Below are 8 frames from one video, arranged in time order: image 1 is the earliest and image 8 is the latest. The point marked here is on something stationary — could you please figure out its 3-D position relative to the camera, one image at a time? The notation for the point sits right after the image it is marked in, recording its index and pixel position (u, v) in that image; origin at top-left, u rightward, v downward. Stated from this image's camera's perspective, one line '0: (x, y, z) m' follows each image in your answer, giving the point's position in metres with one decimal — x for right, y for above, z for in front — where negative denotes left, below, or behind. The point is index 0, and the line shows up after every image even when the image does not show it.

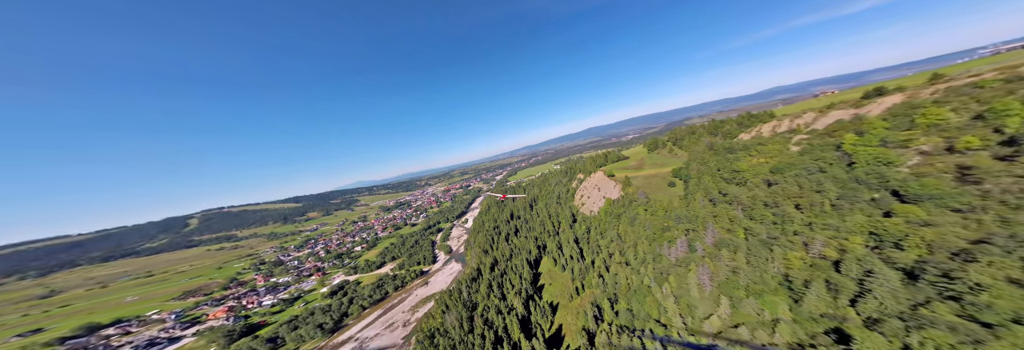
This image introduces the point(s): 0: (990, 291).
0: (+46.4, -11.3, +19.2) m
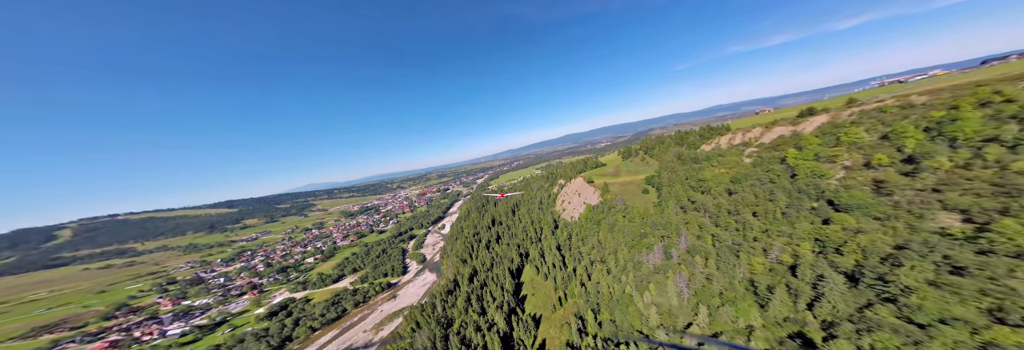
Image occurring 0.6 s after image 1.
0: (+45.0, -13.0, +22.2) m
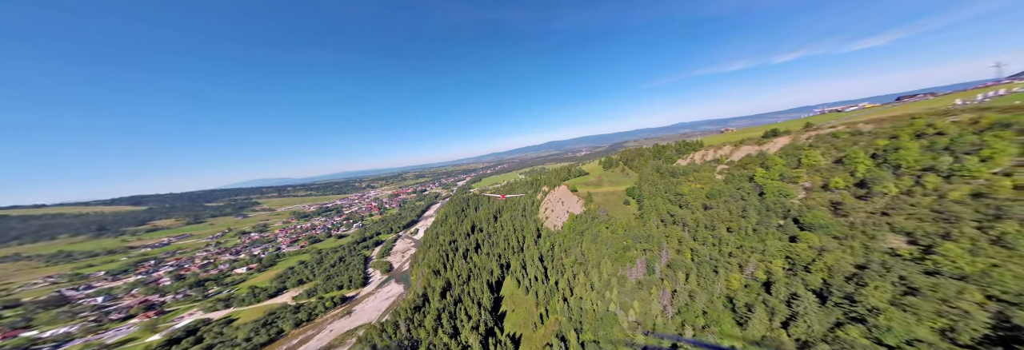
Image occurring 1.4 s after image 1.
0: (+42.7, -15.9, +23.1) m
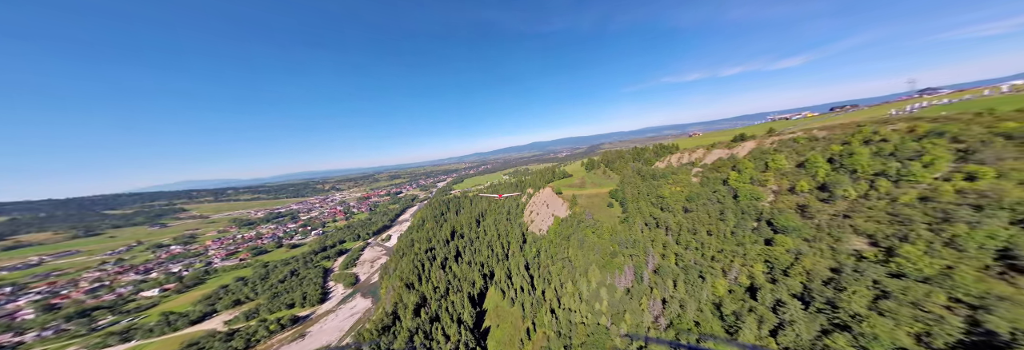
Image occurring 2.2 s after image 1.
0: (+40.9, -16.4, +23.8) m
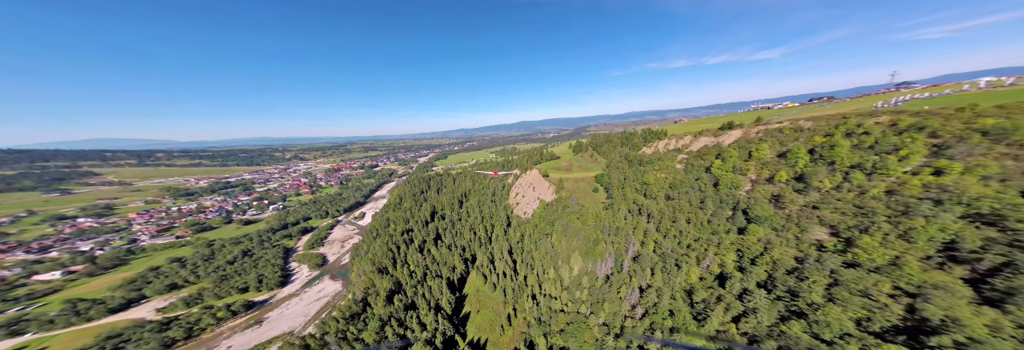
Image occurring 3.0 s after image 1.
0: (+38.7, -16.8, +25.2) m
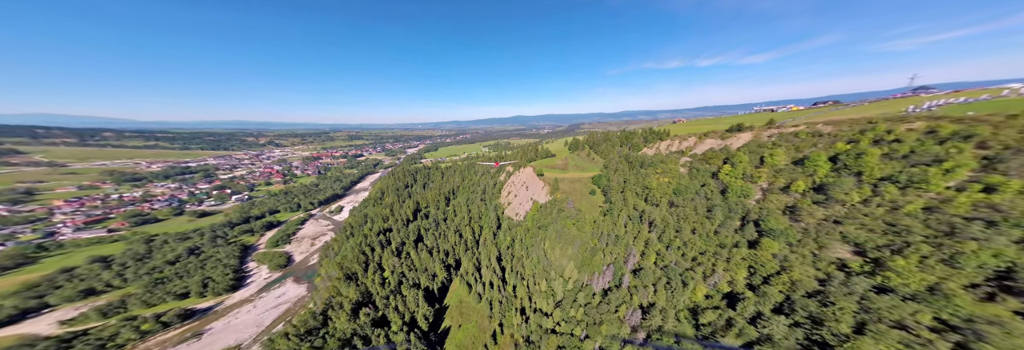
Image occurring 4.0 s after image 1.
0: (+36.8, -18.4, +21.7) m
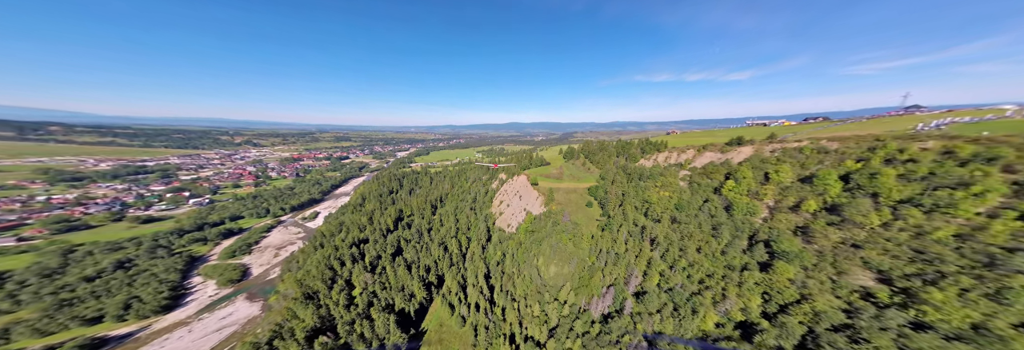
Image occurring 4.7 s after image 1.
0: (+35.3, -20.1, +18.3) m
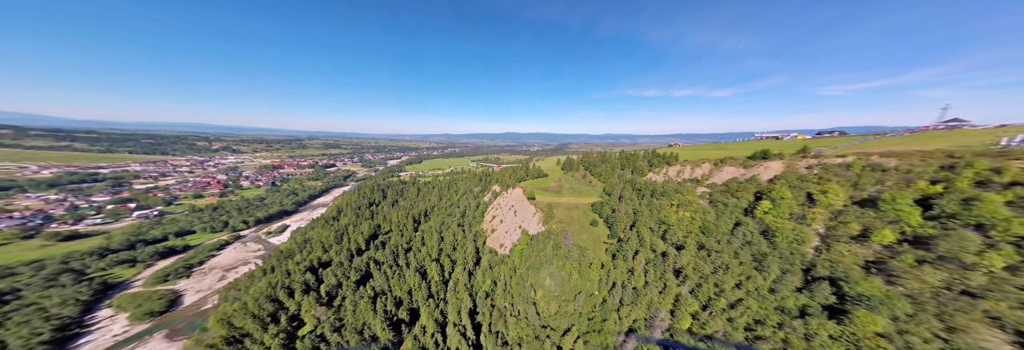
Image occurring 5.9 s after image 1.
0: (+33.9, -21.0, +10.5) m
